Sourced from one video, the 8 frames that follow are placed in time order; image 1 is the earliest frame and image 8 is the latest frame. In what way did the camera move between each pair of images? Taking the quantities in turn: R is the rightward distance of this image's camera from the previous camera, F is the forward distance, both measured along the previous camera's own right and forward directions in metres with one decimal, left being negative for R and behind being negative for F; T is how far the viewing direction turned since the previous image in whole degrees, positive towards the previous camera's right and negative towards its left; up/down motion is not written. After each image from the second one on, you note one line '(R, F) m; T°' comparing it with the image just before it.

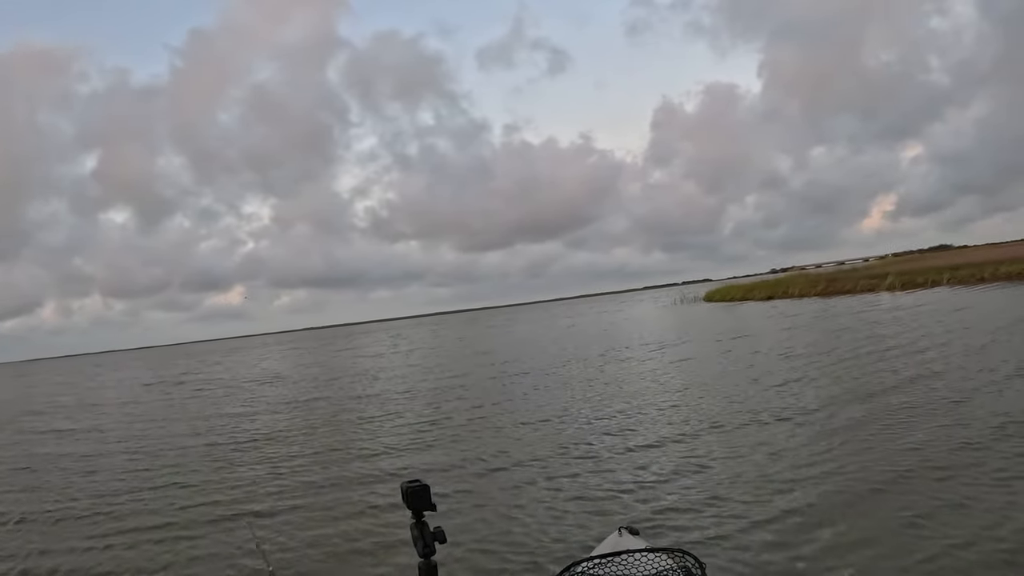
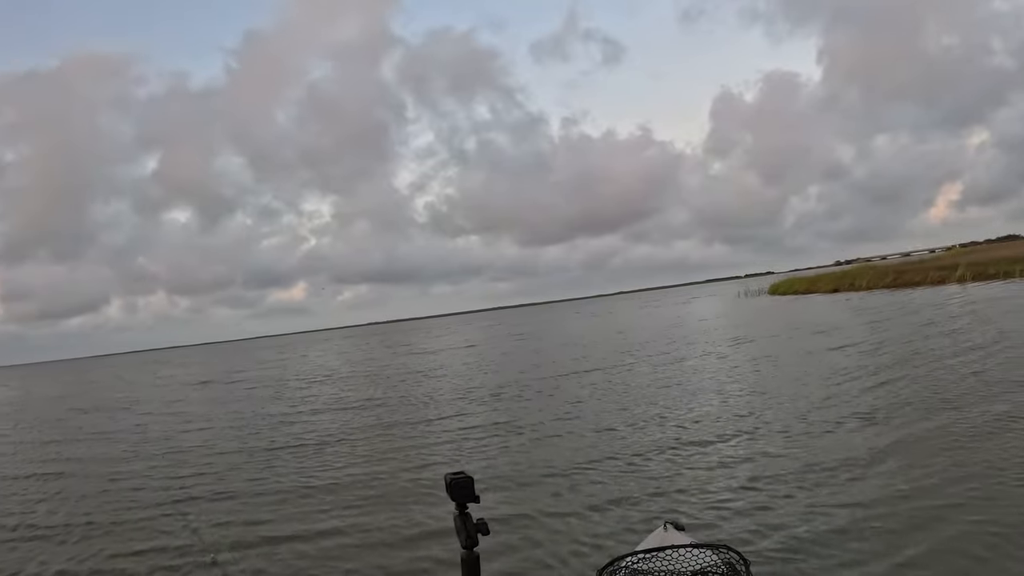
(-0.5, +0.1) m; -3°
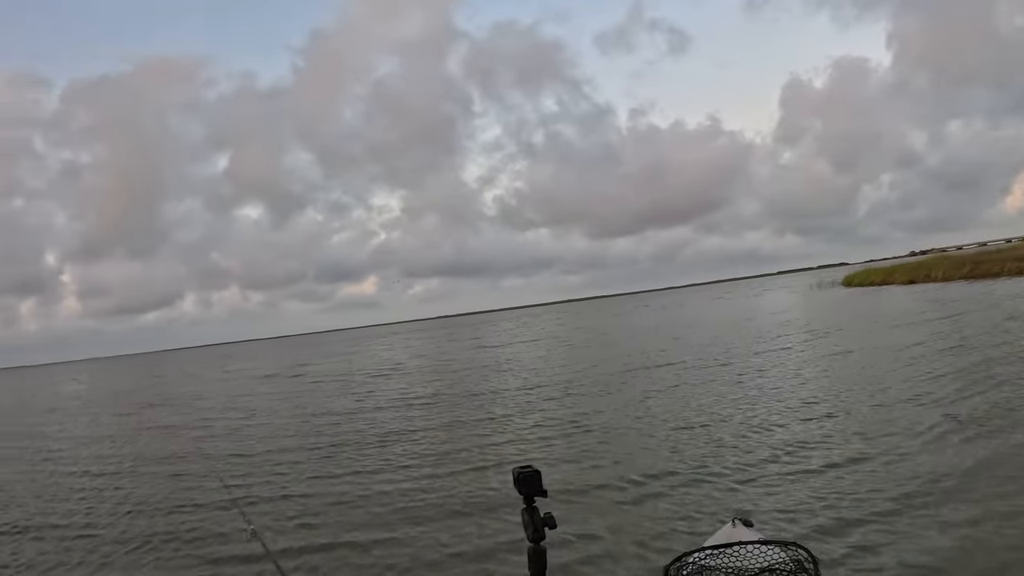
(-1.0, +0.1) m; -2°
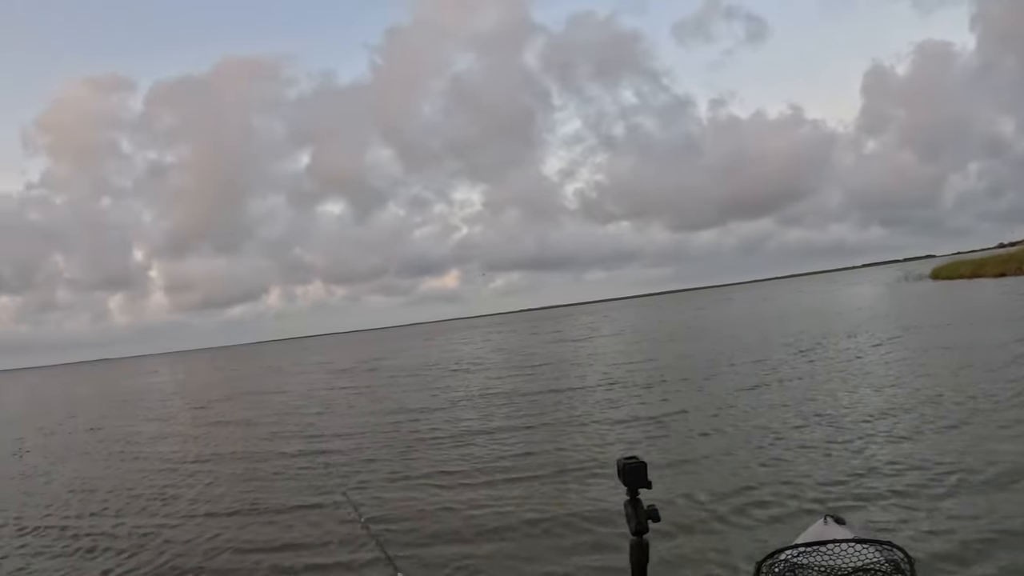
(-1.2, 0.0) m; -2°
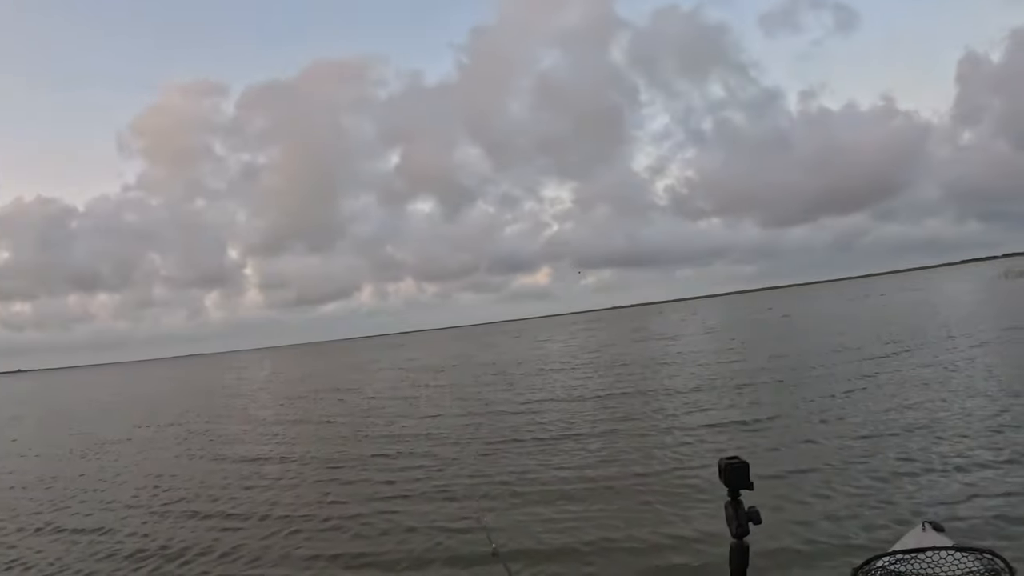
(-1.3, -0.2) m; -3°
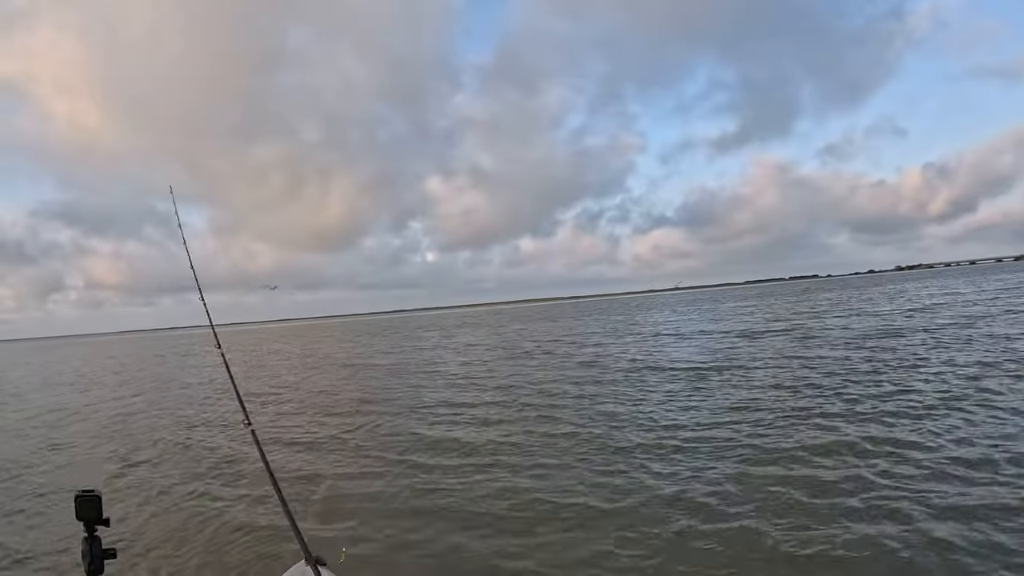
(+0.8, -0.8) m; +5°
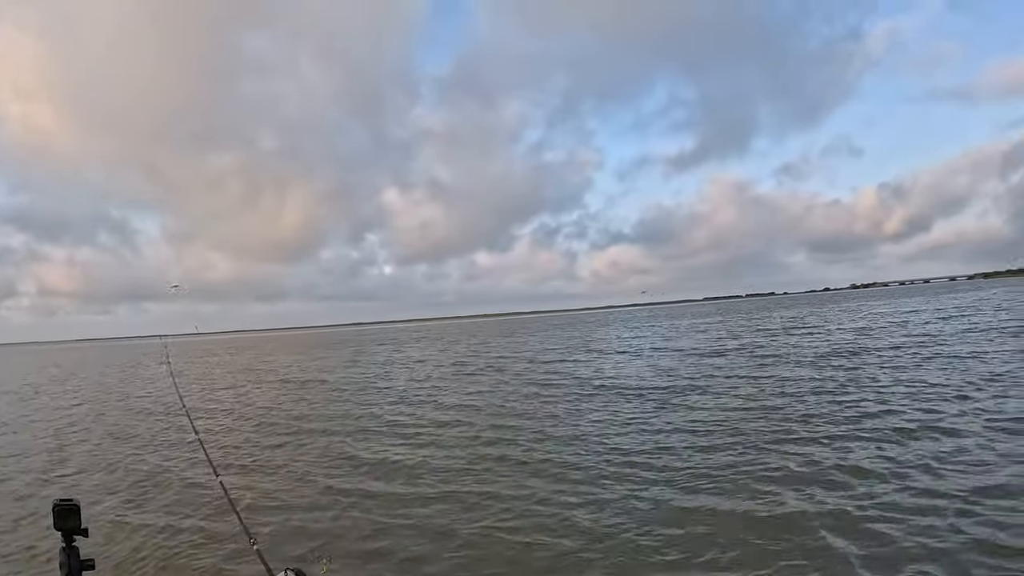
(+1.3, +0.3) m; +2°
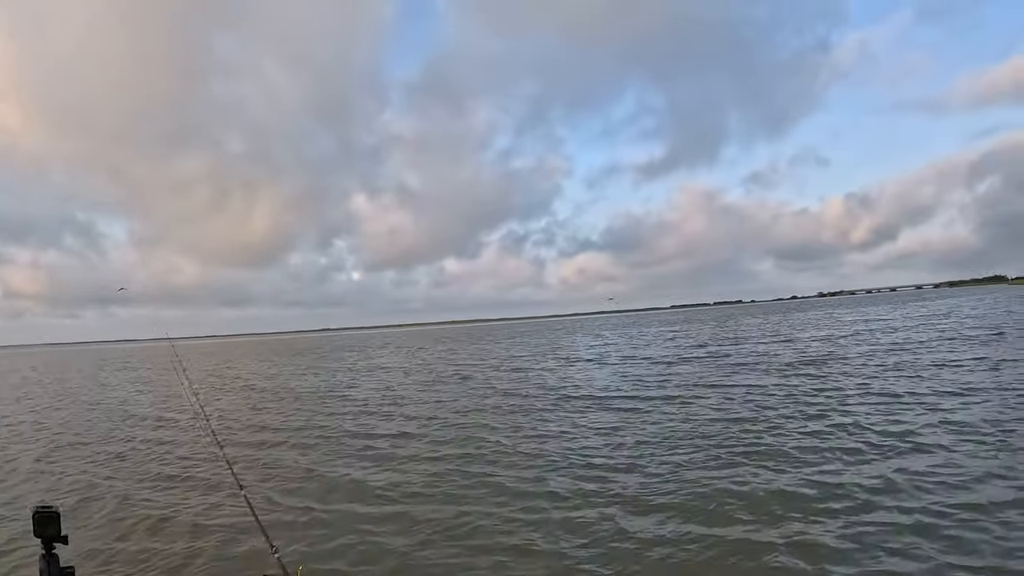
(+1.0, -0.1) m; +2°
